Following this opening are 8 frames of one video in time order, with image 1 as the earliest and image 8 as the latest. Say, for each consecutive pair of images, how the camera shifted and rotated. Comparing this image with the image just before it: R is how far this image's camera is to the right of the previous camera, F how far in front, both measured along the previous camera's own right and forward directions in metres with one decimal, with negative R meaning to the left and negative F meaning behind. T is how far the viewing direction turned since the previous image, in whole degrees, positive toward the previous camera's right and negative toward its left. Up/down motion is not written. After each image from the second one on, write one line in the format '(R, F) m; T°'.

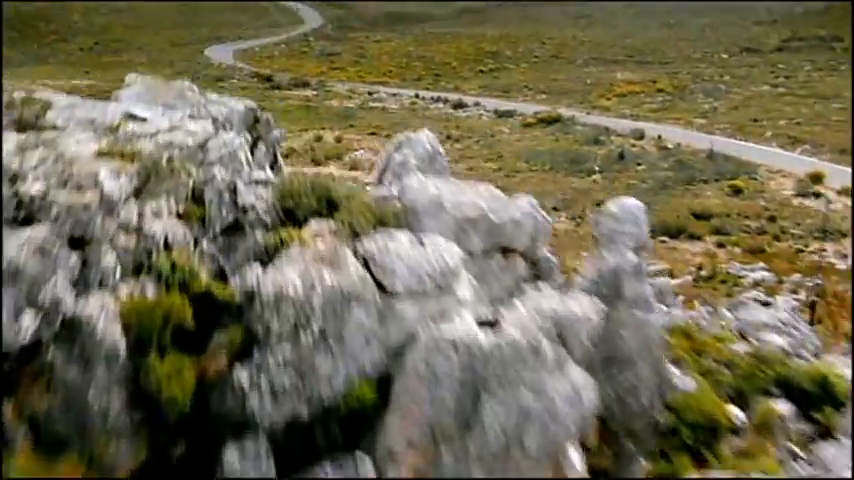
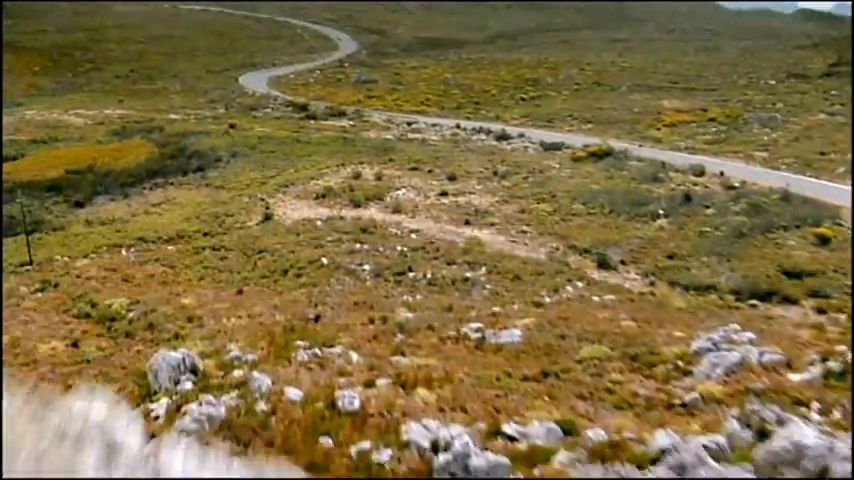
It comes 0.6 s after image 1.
(-0.5, +2.6) m; -2°
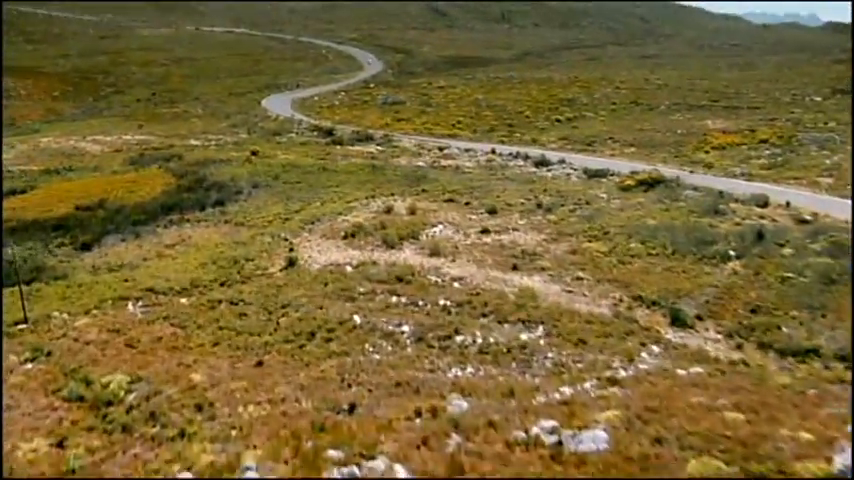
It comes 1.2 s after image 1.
(-0.4, +3.0) m; -1°
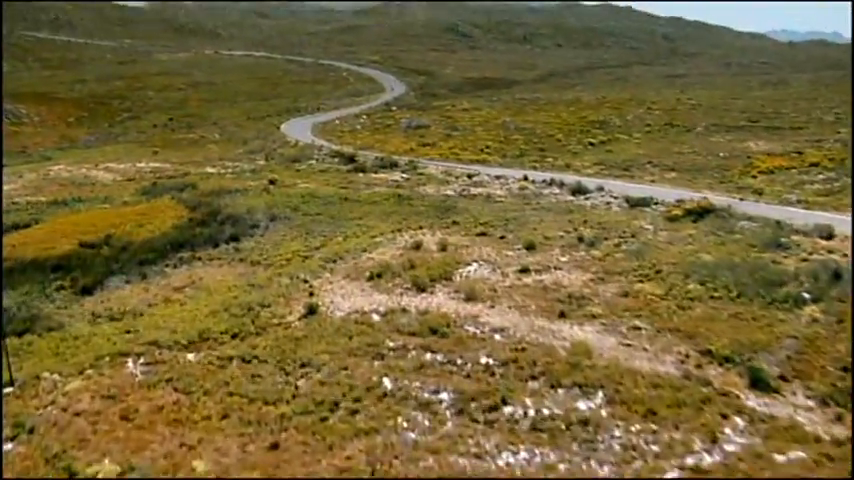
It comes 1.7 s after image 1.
(-0.3, +2.7) m; -1°
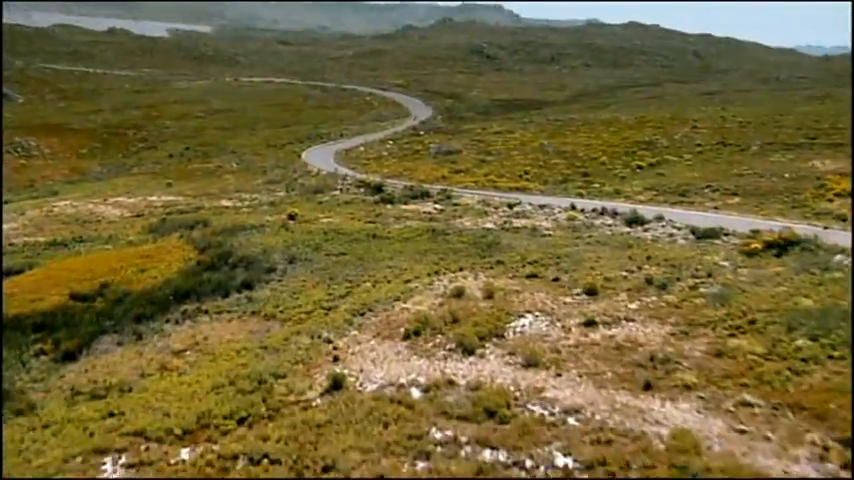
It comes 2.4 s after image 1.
(-0.4, +4.4) m; -1°
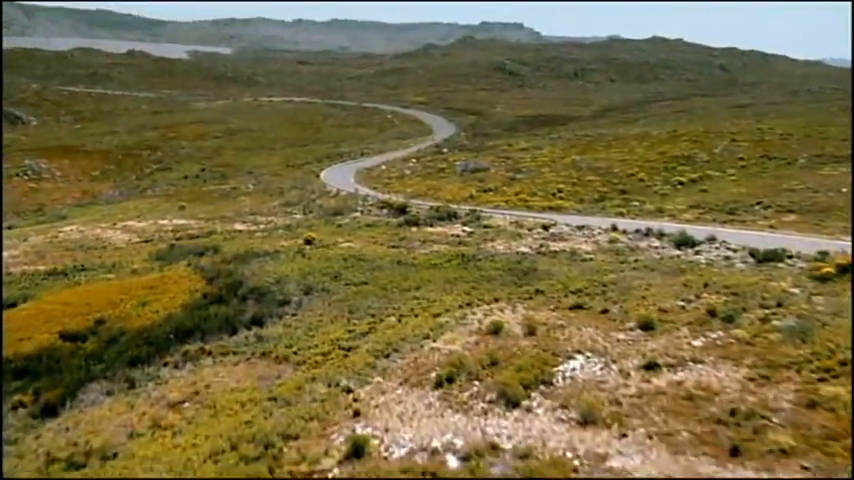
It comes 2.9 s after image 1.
(-0.2, +3.2) m; -1°
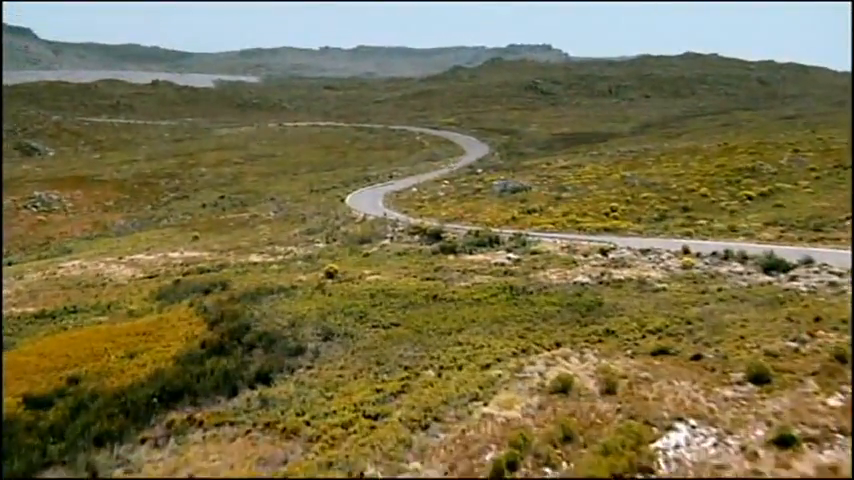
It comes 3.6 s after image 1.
(-0.2, +5.1) m; -2°
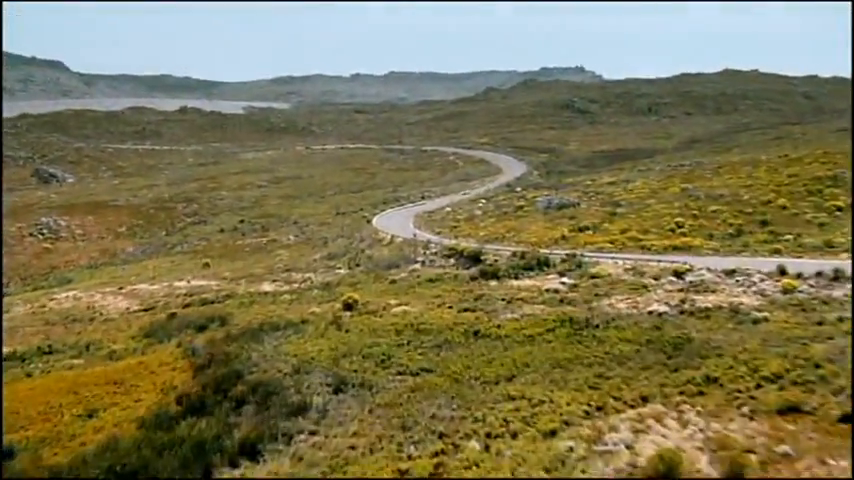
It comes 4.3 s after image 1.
(-0.1, +5.5) m; -2°
